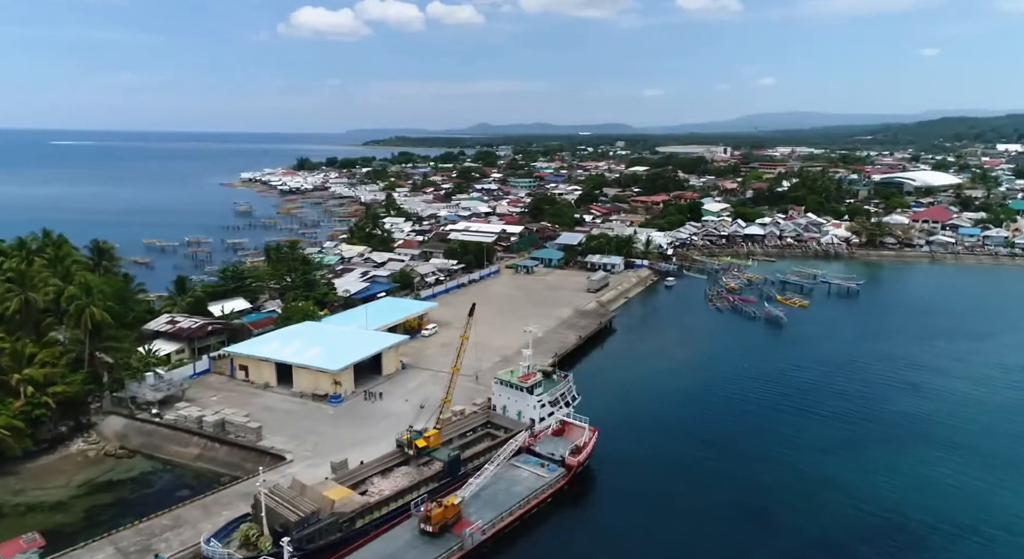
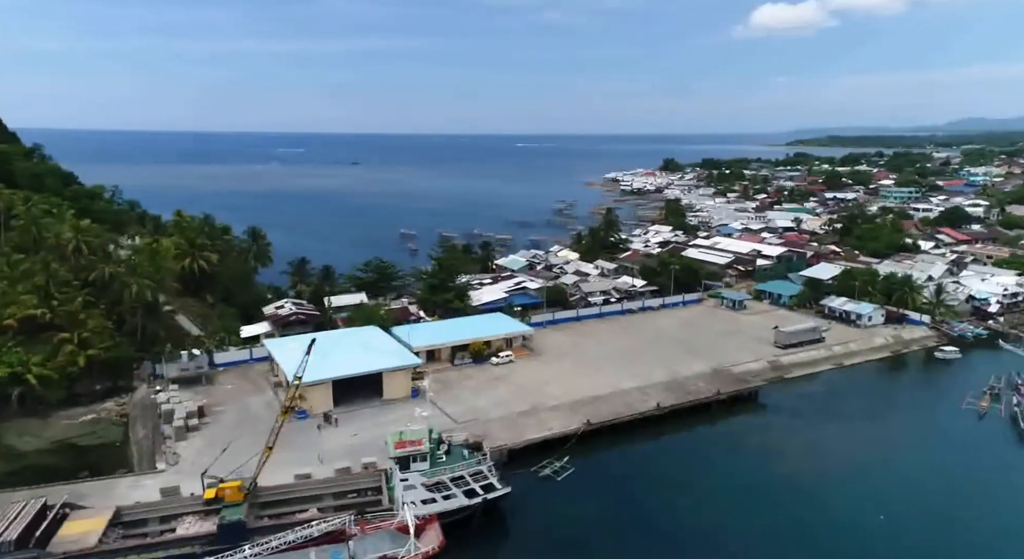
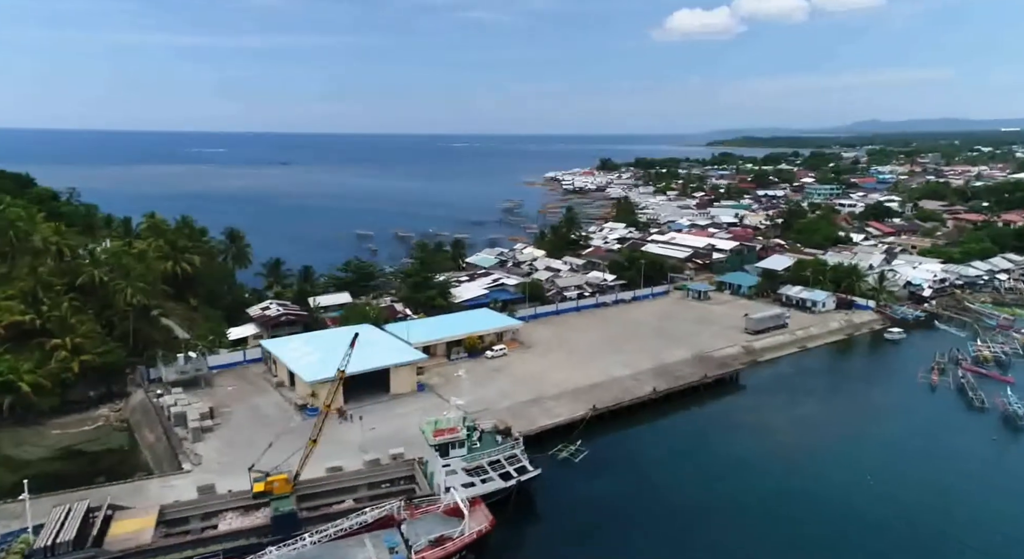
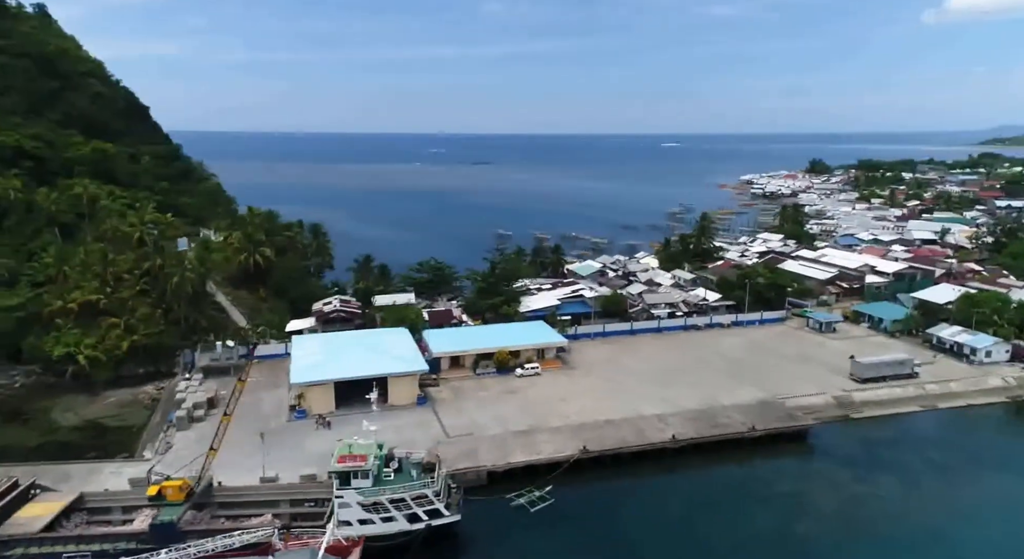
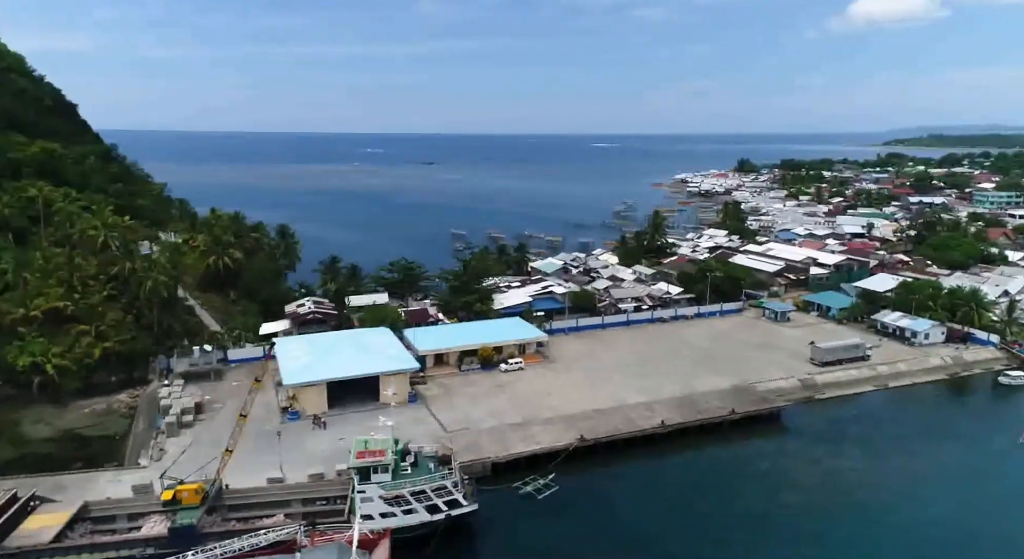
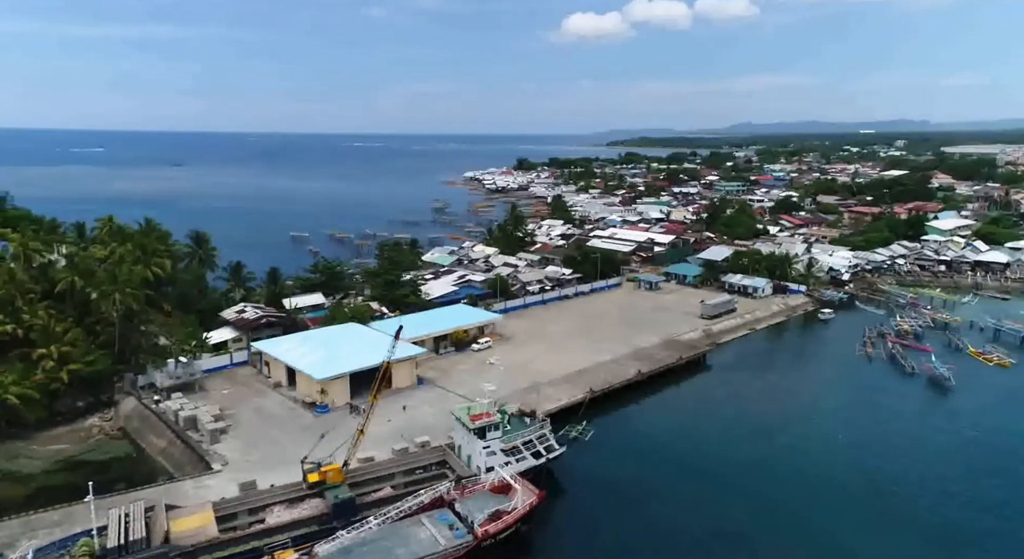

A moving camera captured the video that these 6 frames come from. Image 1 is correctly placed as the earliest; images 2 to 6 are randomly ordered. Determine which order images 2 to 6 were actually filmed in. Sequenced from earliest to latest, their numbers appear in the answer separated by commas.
6, 3, 2, 5, 4
